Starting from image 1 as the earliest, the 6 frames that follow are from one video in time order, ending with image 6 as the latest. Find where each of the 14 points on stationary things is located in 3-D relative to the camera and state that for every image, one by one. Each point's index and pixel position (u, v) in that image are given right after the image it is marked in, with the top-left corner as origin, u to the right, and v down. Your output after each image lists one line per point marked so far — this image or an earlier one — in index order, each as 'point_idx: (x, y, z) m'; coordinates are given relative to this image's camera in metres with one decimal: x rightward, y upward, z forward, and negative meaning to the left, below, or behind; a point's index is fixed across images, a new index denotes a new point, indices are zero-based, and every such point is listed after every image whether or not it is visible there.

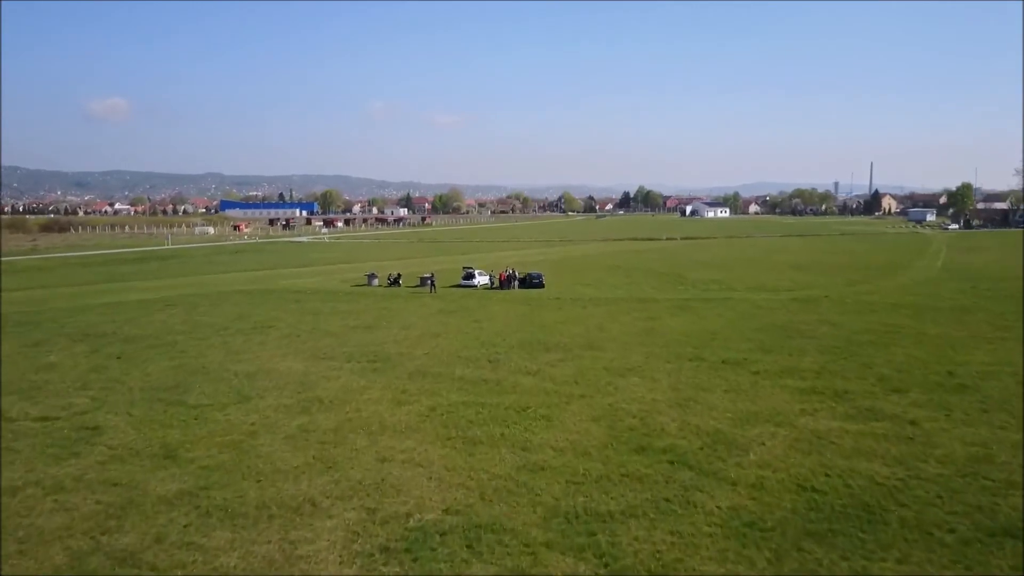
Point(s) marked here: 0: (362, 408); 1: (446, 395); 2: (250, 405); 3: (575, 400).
0: (-2.5, -2.0, +15.2) m
1: (-1.2, -1.9, +16.1) m
2: (-4.5, -2.0, +15.6) m
3: (+1.1, -1.9, +15.6) m
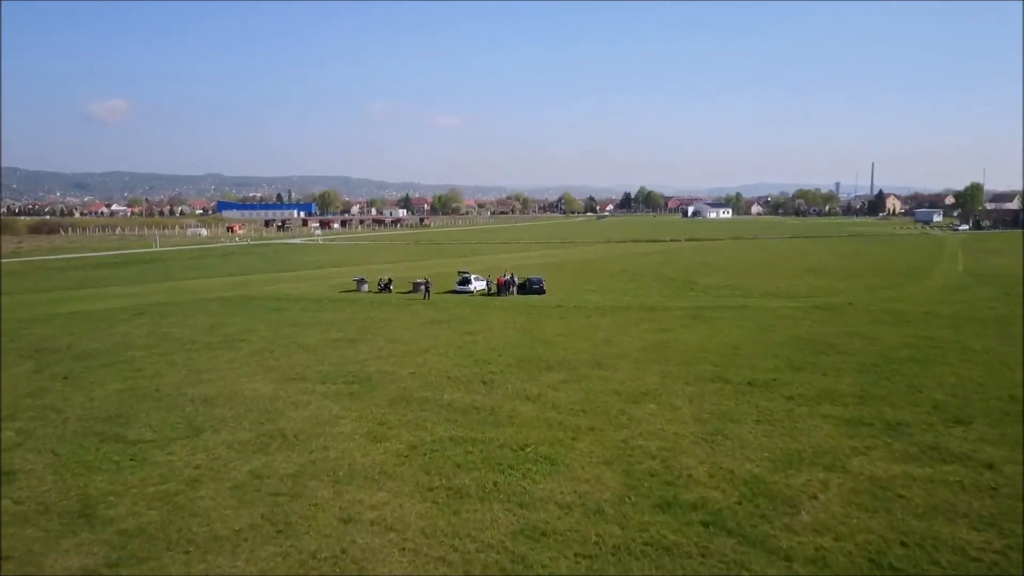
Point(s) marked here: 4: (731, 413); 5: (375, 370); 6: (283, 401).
0: (-2.5, -2.2, +12.9) m
1: (-1.2, -2.1, +13.8) m
2: (-4.5, -2.2, +13.3) m
3: (+1.0, -2.1, +13.2) m
4: (+3.5, -2.0, +14.6) m
5: (-2.8, -1.7, +18.7) m
6: (-4.0, -2.0, +16.0) m
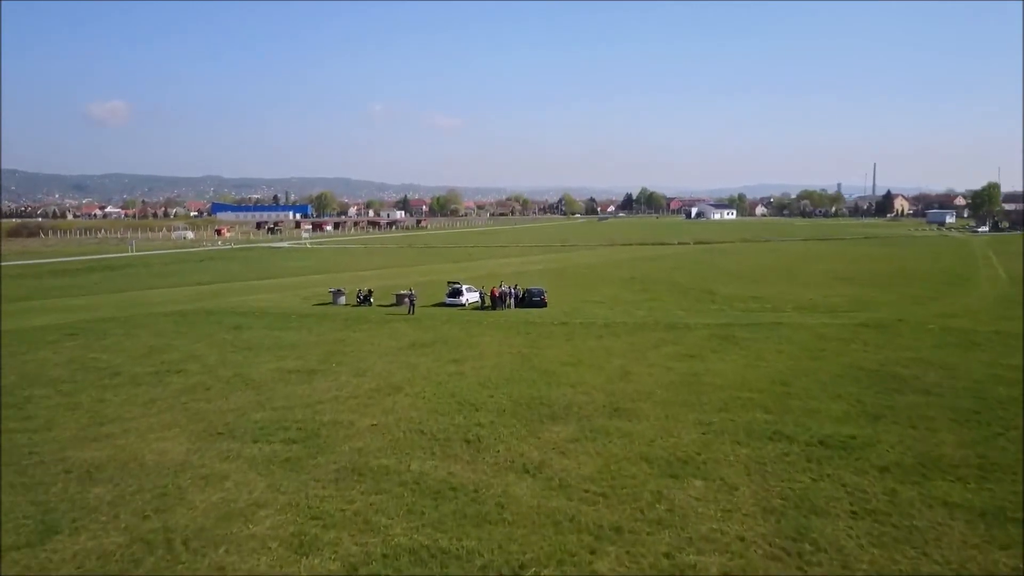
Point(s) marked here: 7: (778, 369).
0: (-2.6, -2.6, +8.6) m
1: (-1.3, -2.5, +9.5) m
2: (-4.6, -2.6, +9.0) m
3: (+0.9, -2.5, +9.0) m
4: (+3.4, -2.4, +10.4) m
5: (-2.9, -2.1, +14.4) m
6: (-4.1, -2.4, +11.8) m
7: (+5.3, -1.6, +18.4) m
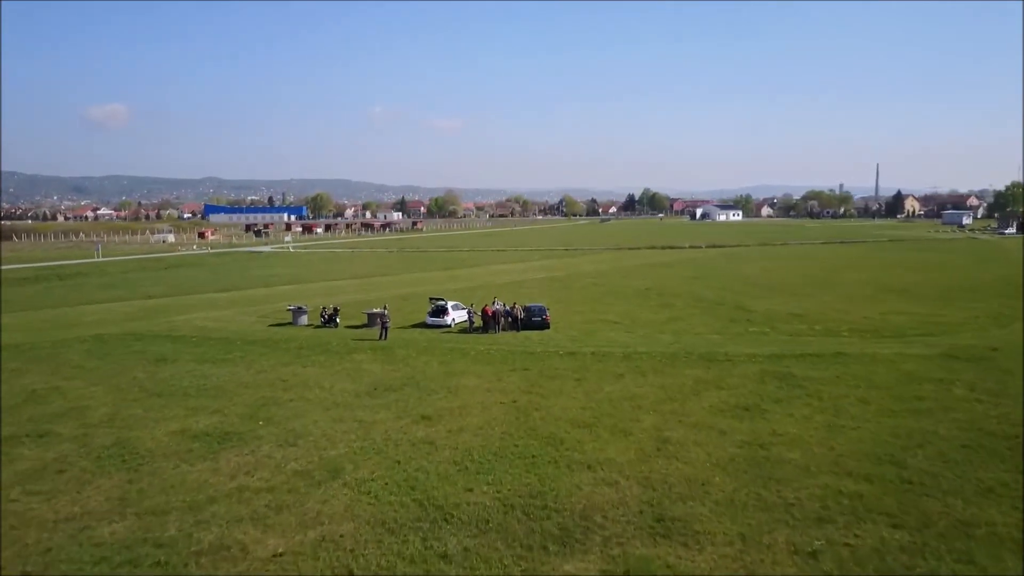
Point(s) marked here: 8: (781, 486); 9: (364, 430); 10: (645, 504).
0: (-2.8, -3.1, +3.4) m
1: (-1.4, -2.9, +4.3) m
2: (-4.7, -3.1, +3.8) m
3: (+0.8, -3.0, +3.8) m
4: (+3.2, -2.8, +5.1) m
5: (-3.0, -2.5, +9.2) m
6: (-4.2, -2.8, +6.5) m
7: (+5.2, -2.1, +13.1) m
8: (+3.2, -2.3, +10.9) m
9: (-2.2, -2.1, +13.7) m
10: (+1.5, -2.4, +10.1) m
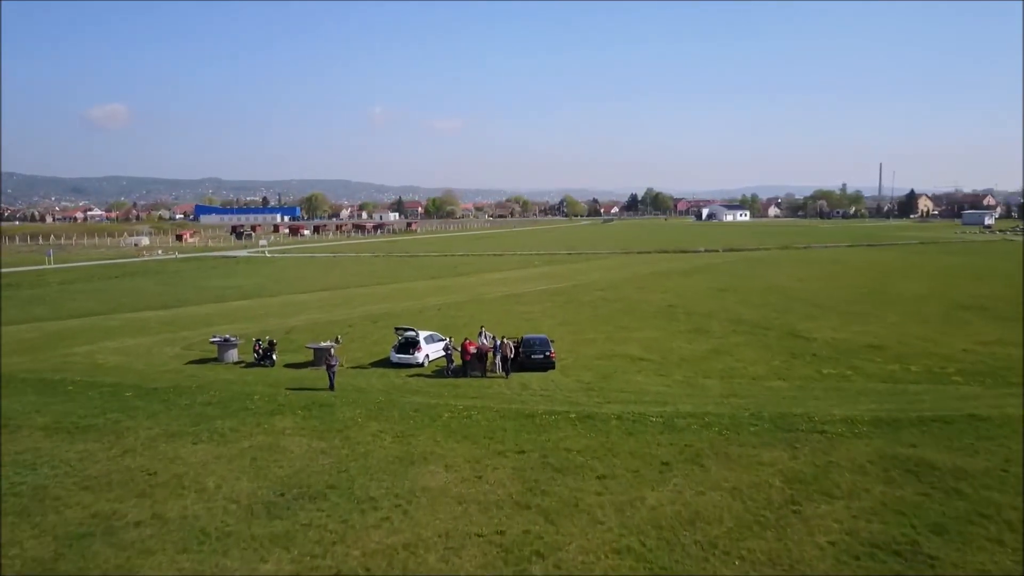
0: (-2.9, -3.6, -2.8) m
1: (-1.6, -3.5, -1.9) m
2: (-4.9, -3.6, -2.4) m
3: (+0.6, -3.5, -2.4) m
4: (+3.1, -3.4, -1.1) m
5: (-3.2, -3.1, +3.0) m
6: (-4.4, -3.4, +0.3) m
7: (+5.0, -2.6, +6.9) m
8: (+3.1, -2.8, +4.6) m
9: (-2.4, -2.7, +7.4) m
10: (+1.3, -2.9, +3.9) m
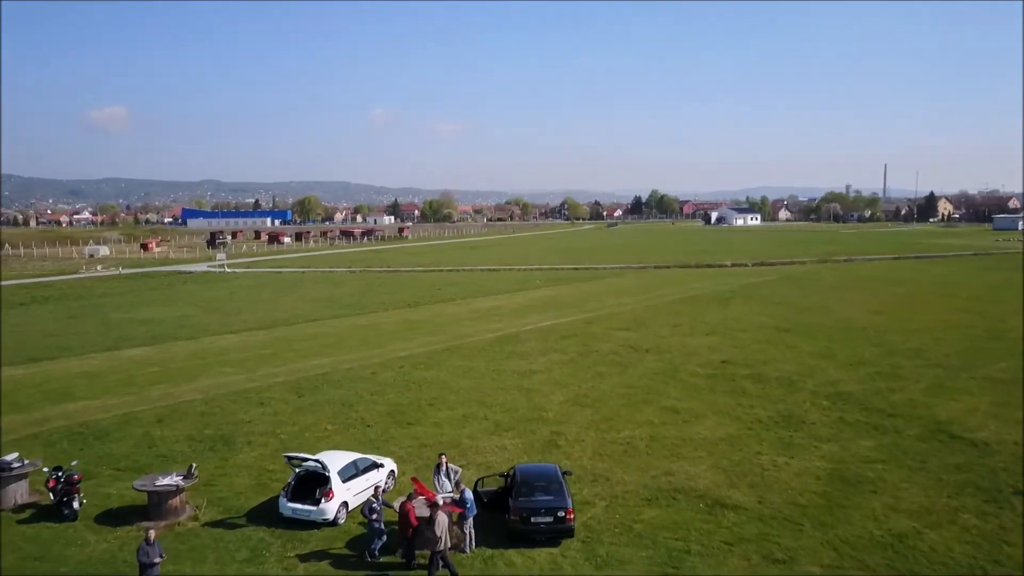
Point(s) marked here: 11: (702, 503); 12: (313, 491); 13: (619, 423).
0: (-3.1, -4.7, -11.2) m
1: (-1.8, -4.6, -10.4) m
2: (-5.1, -4.7, -10.8) m
3: (+0.4, -4.6, -10.9) m
4: (+2.9, -4.5, -9.5) m
5: (-3.4, -4.2, -5.4) m
6: (-4.6, -4.5, -8.1) m
7: (+4.9, -3.7, -1.5) m
8: (+2.9, -3.9, -3.8) m
9: (-2.6, -3.8, -1.0) m
10: (+1.1, -4.0, -4.6) m
11: (+2.4, -2.6, +11.4) m
12: (-2.2, -2.3, +10.6) m
13: (+1.9, -2.3, +15.3) m
